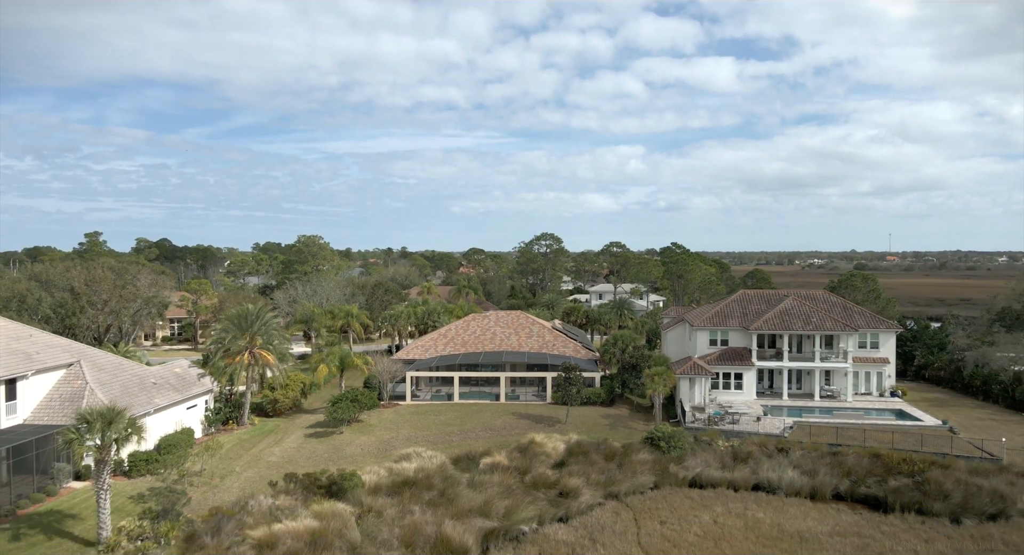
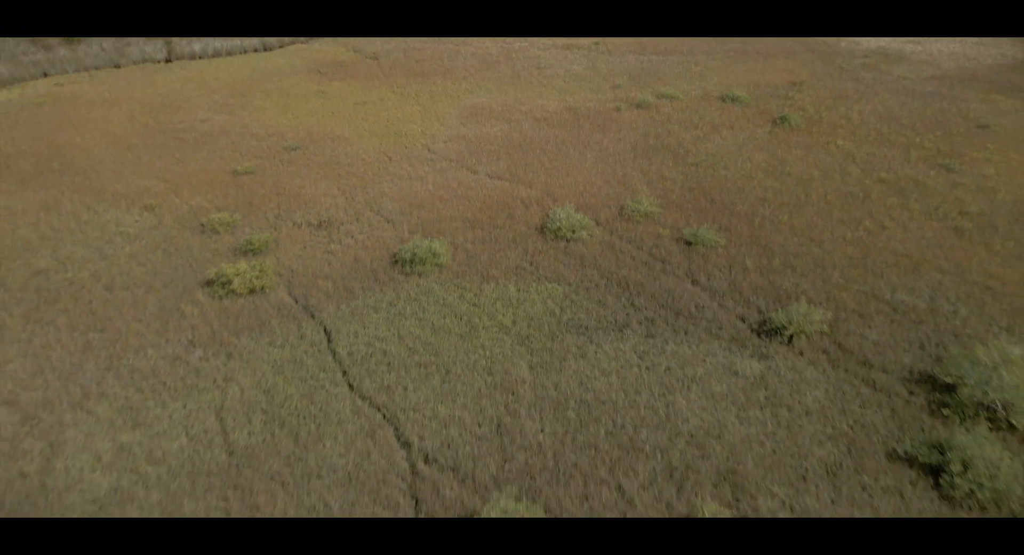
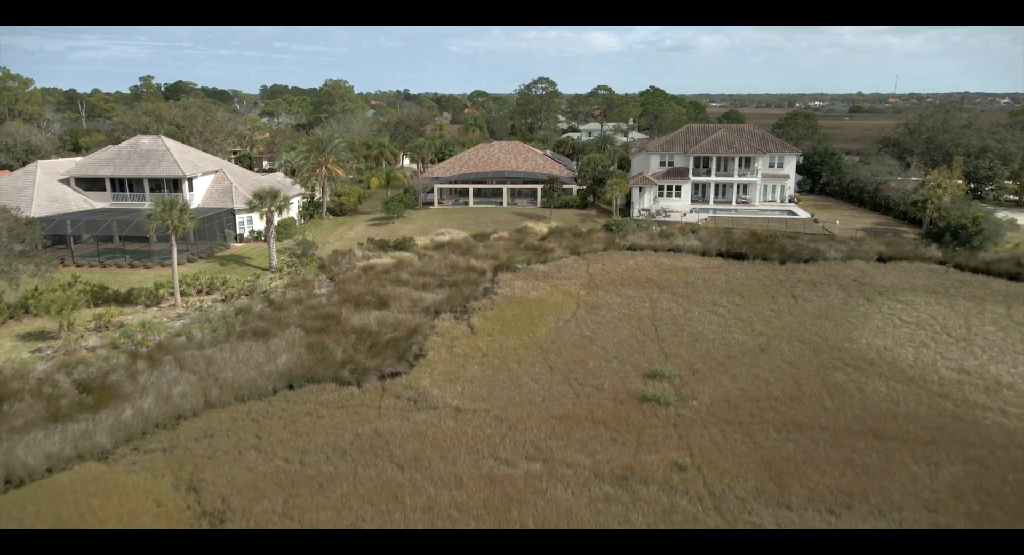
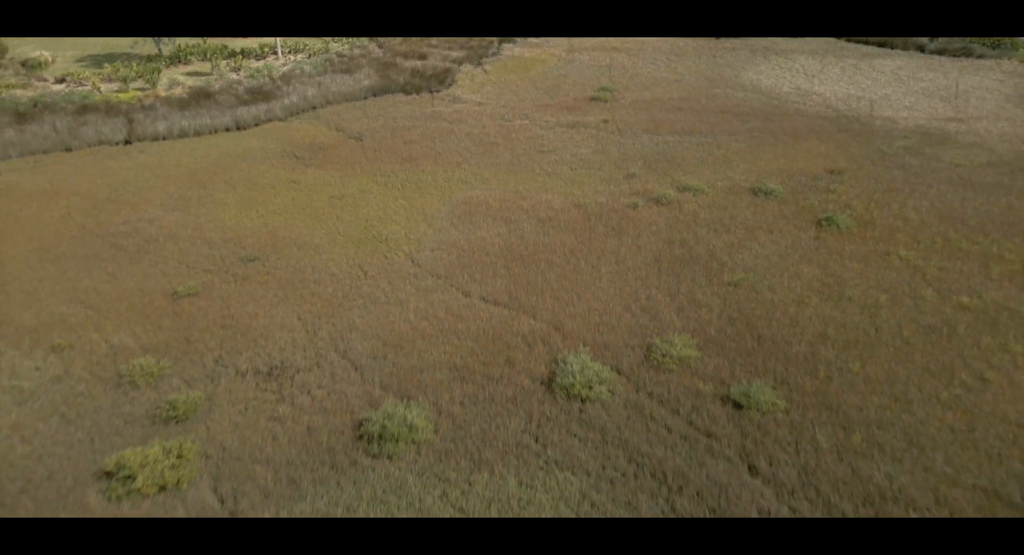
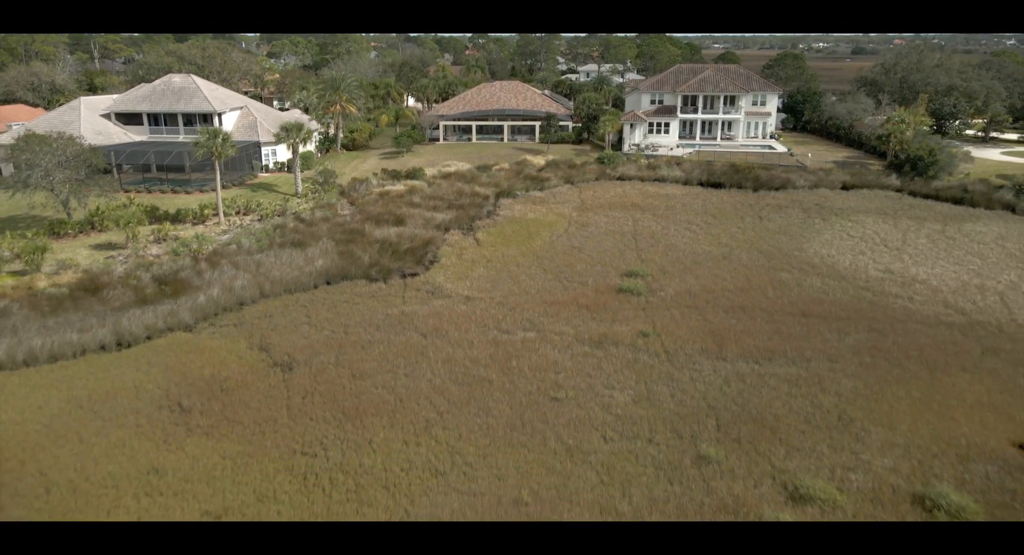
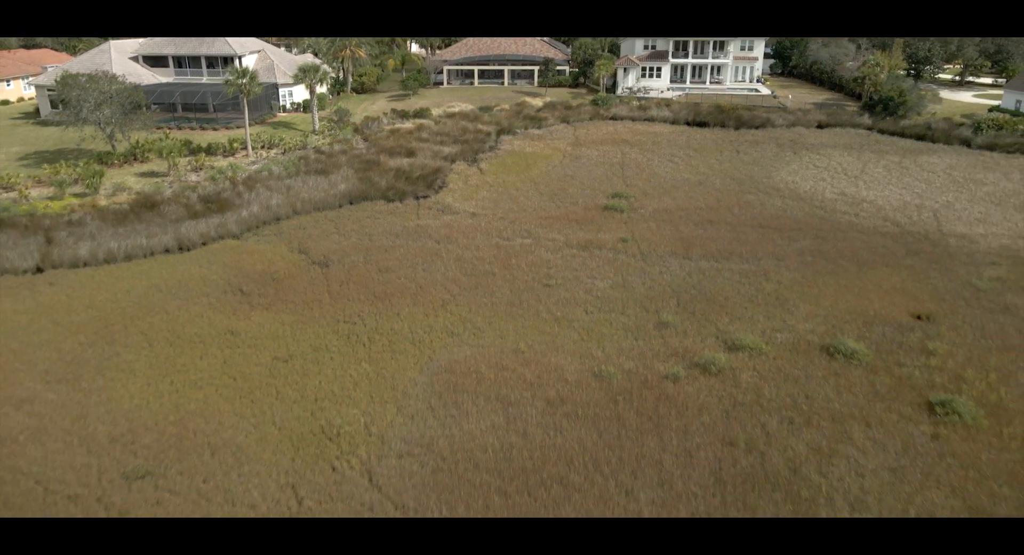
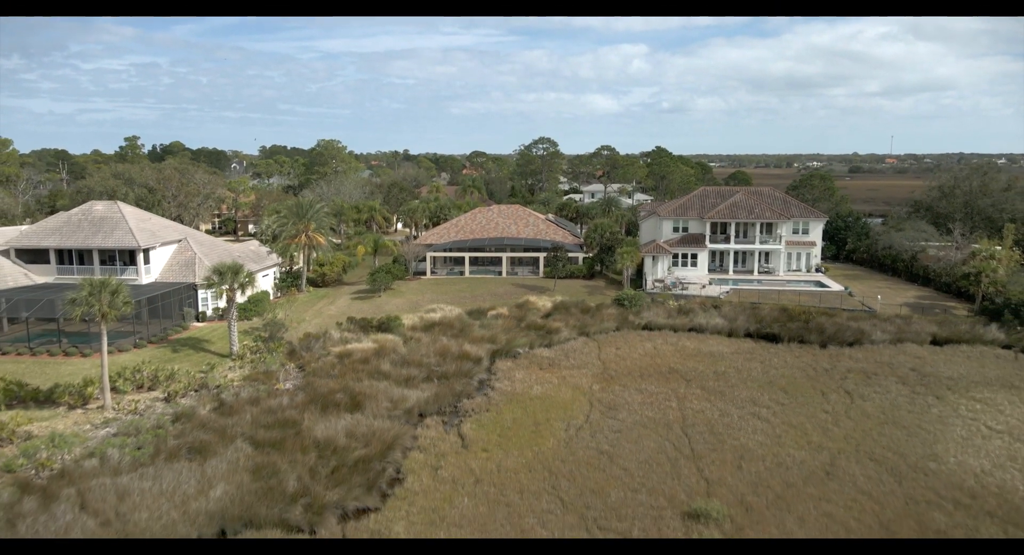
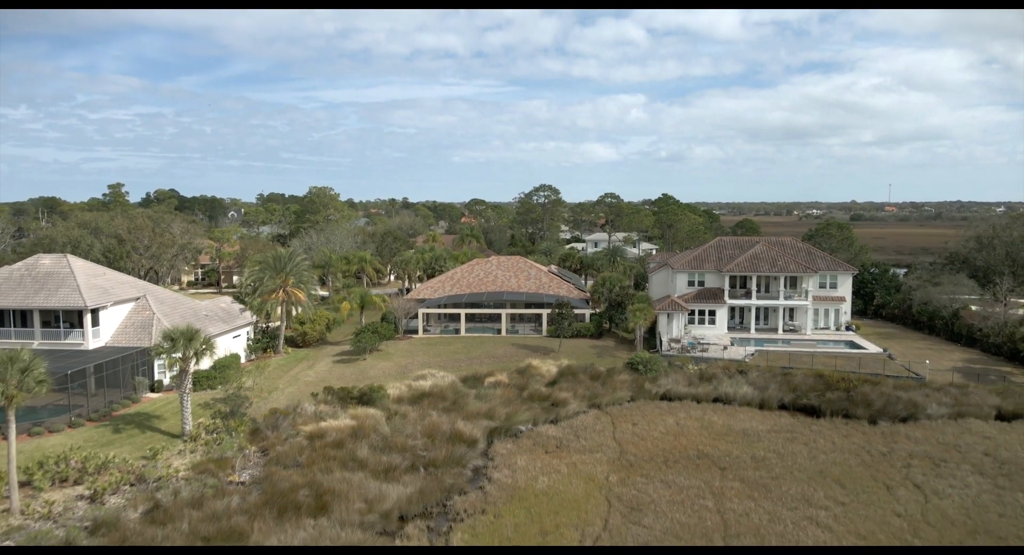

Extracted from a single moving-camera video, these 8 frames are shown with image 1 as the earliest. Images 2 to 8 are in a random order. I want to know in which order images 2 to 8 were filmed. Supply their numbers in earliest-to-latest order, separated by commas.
8, 7, 3, 5, 6, 4, 2
